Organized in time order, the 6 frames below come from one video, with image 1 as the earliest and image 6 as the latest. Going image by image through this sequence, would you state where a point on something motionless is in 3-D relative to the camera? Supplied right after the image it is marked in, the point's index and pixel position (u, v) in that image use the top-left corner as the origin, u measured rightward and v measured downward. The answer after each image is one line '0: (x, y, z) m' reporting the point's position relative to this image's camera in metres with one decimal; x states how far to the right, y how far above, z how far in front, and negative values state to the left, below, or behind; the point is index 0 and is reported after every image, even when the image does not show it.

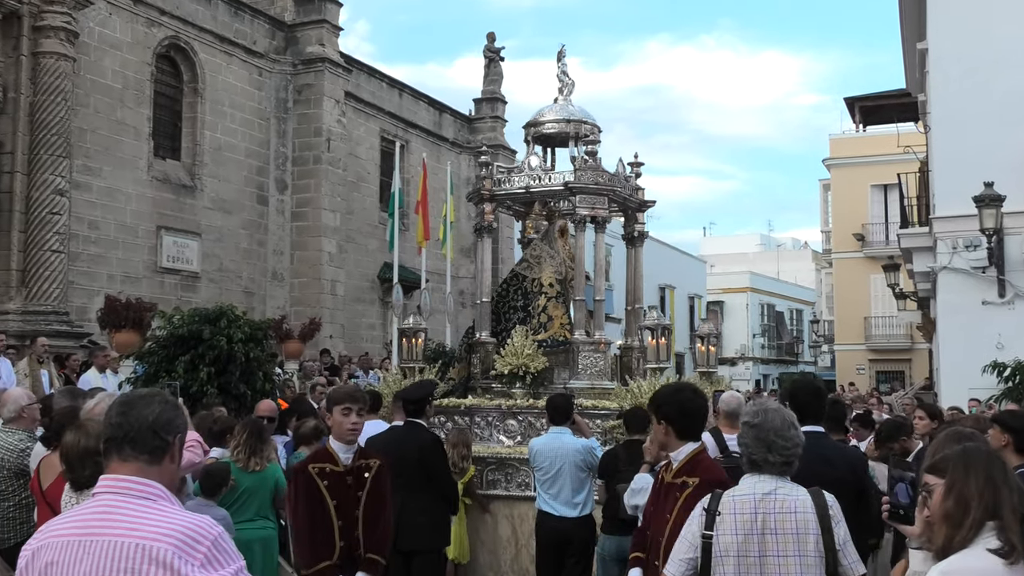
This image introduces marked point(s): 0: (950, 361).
0: (+13.5, -2.3, +17.6) m
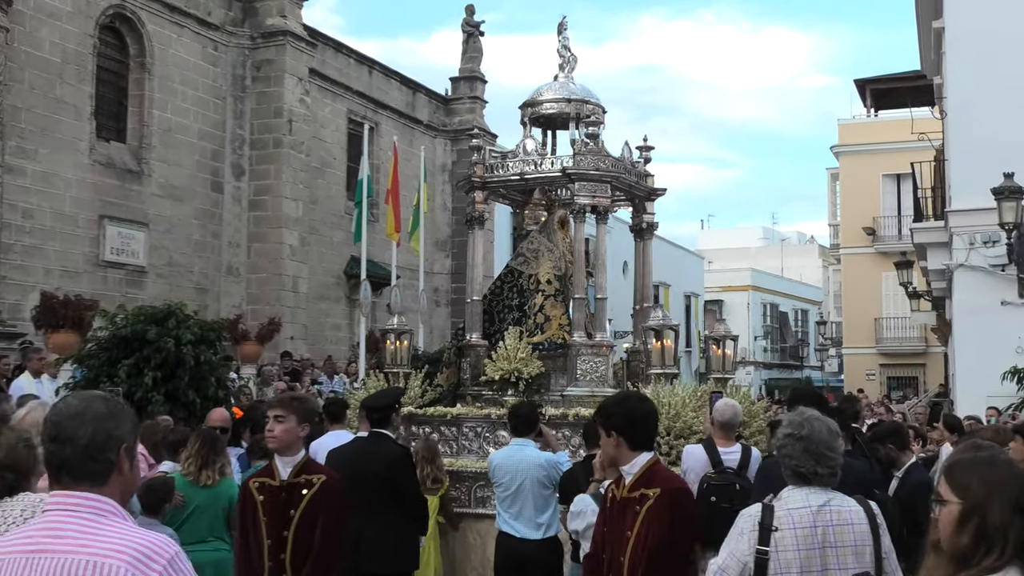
0: (+12.9, -2.3, +16.2) m
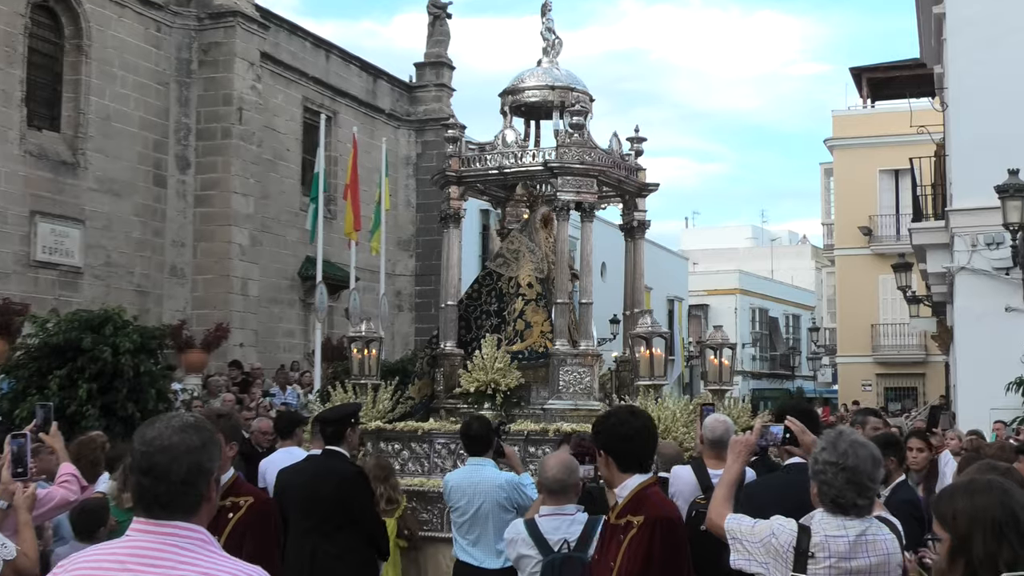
0: (+12.1, -2.4, +15.0) m
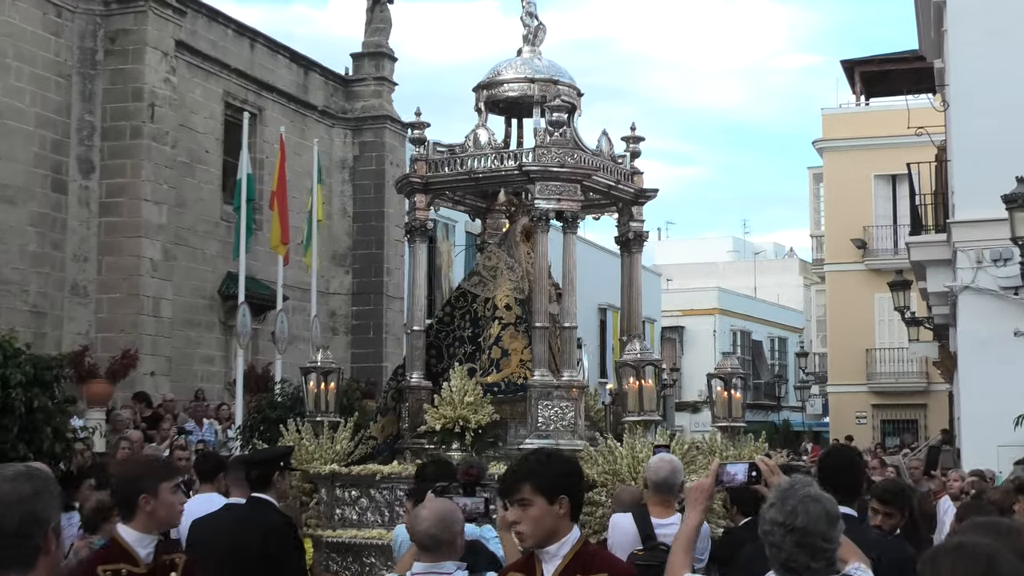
0: (+10.8, -2.9, +13.3) m
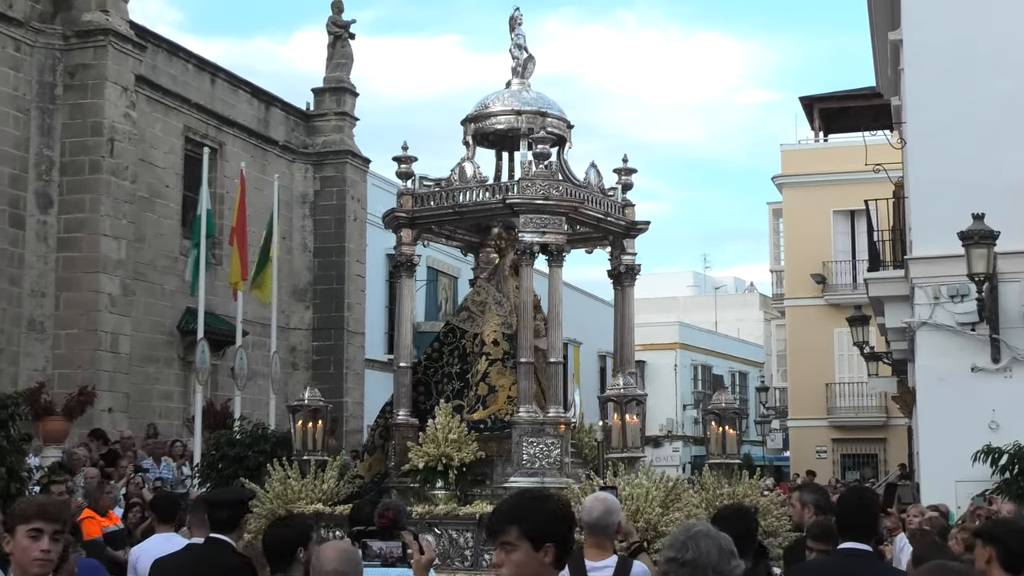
0: (+9.9, -3.7, +13.4) m
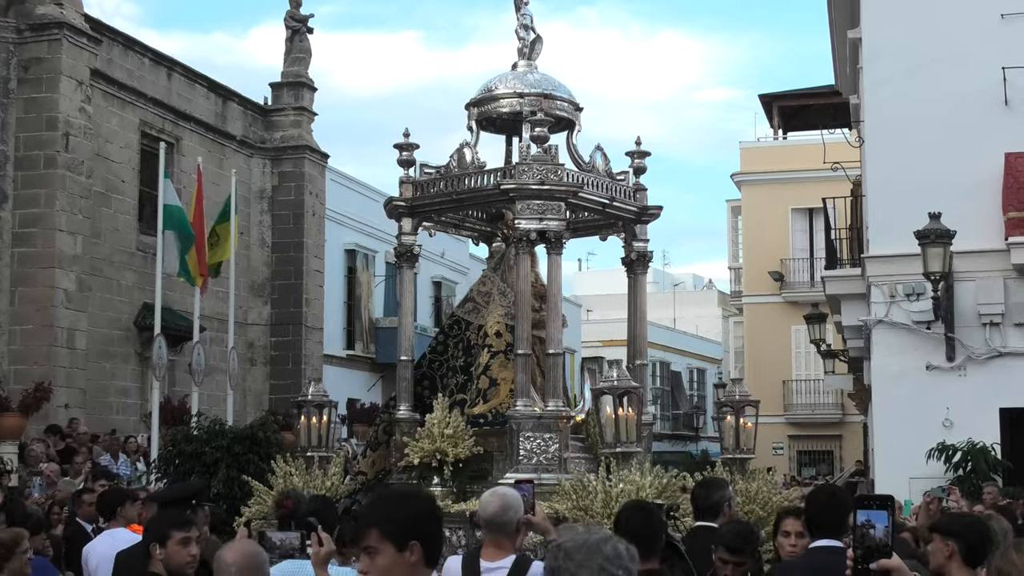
0: (+8.9, -3.7, +13.5) m
